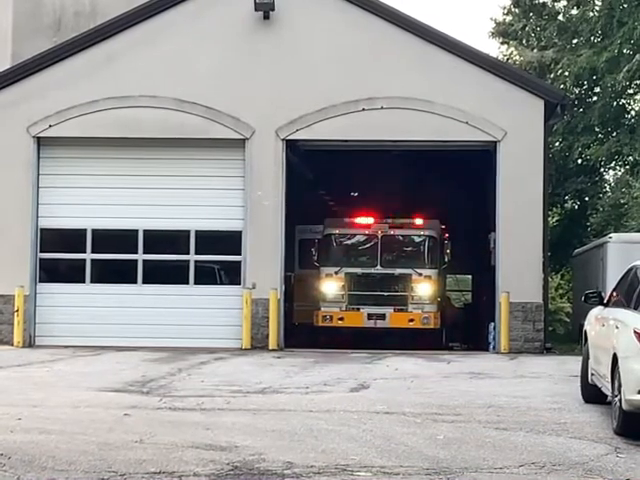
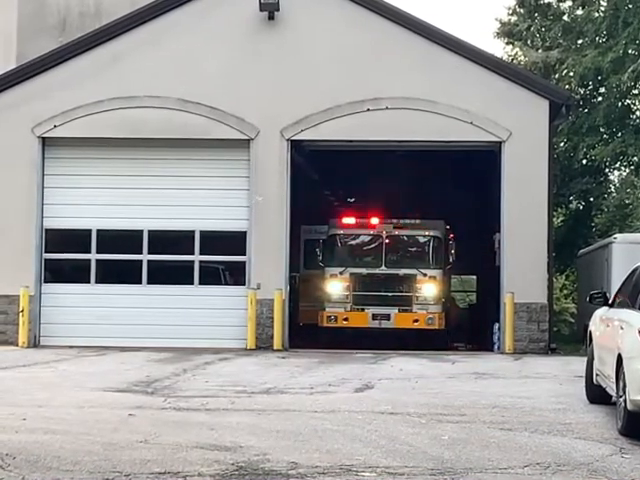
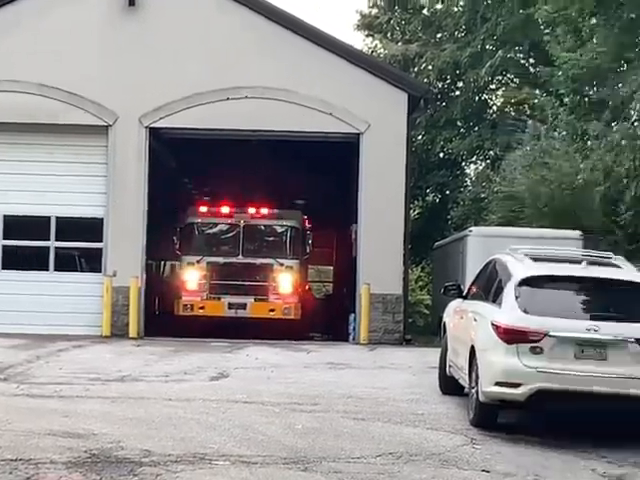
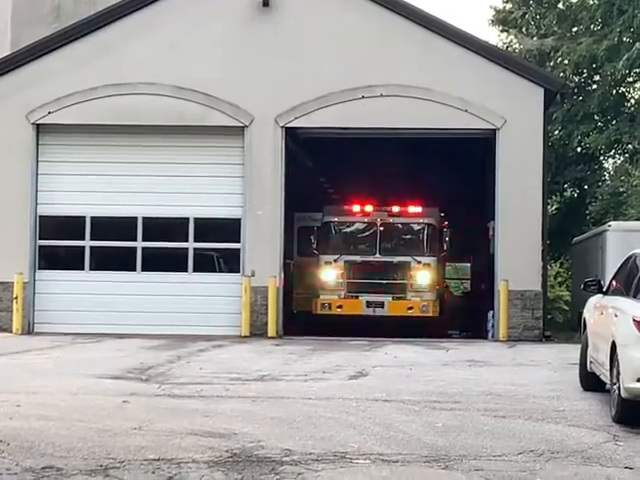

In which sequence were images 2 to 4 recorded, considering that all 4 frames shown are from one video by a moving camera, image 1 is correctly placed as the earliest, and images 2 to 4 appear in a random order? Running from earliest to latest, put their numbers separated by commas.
2, 4, 3
